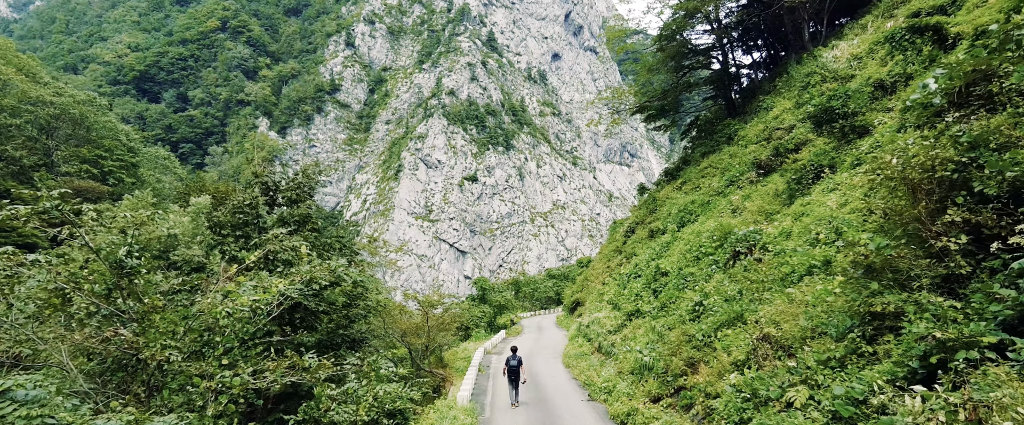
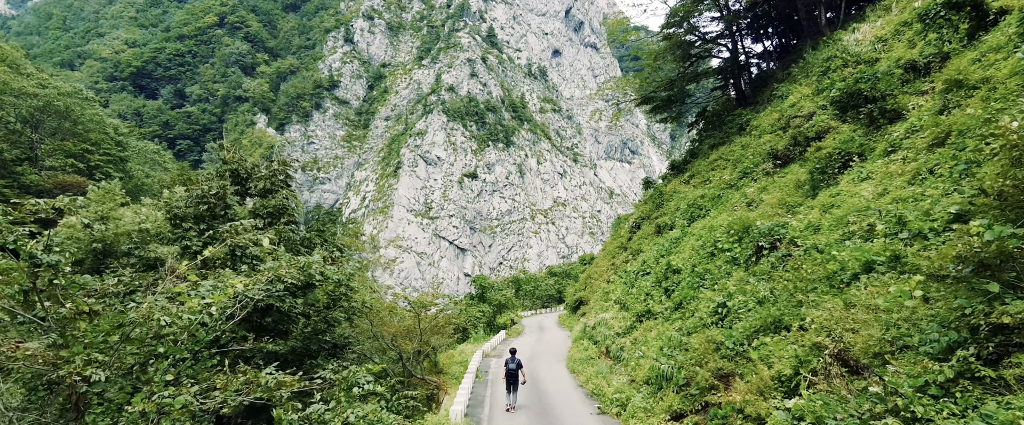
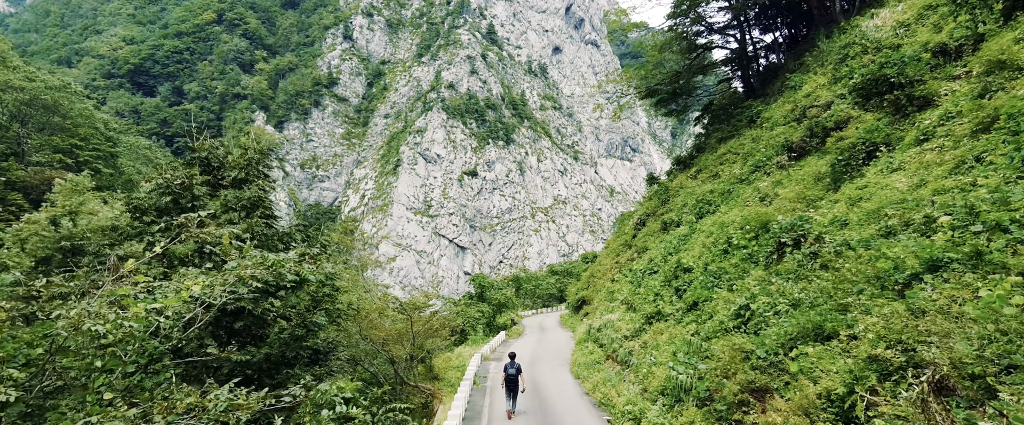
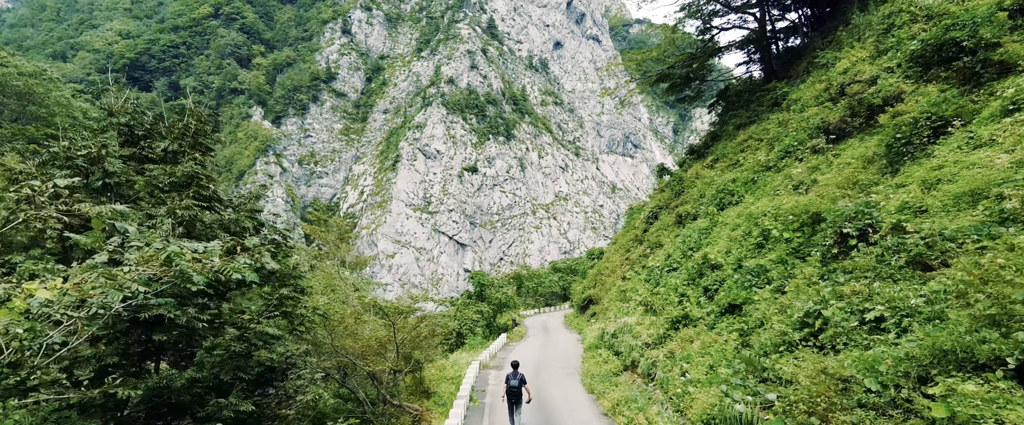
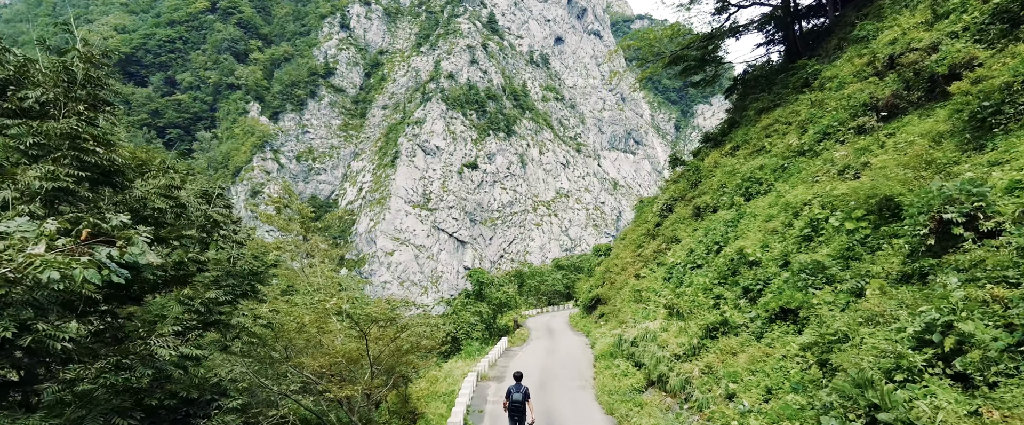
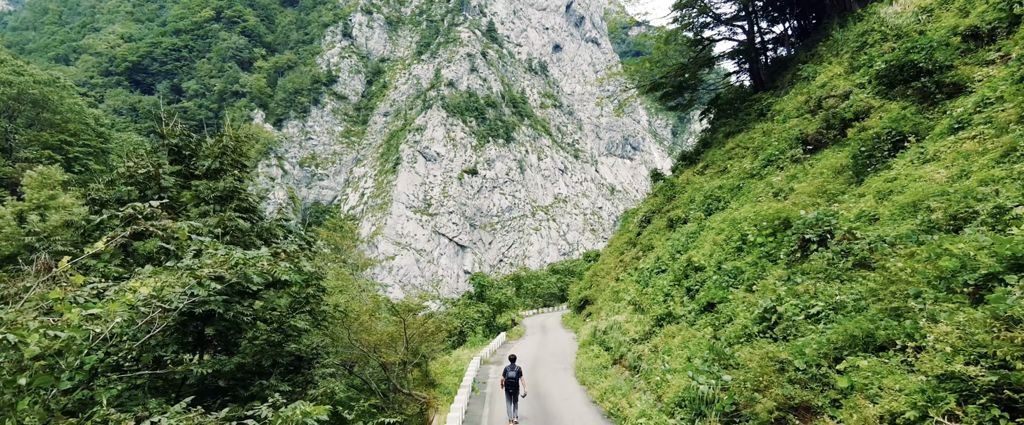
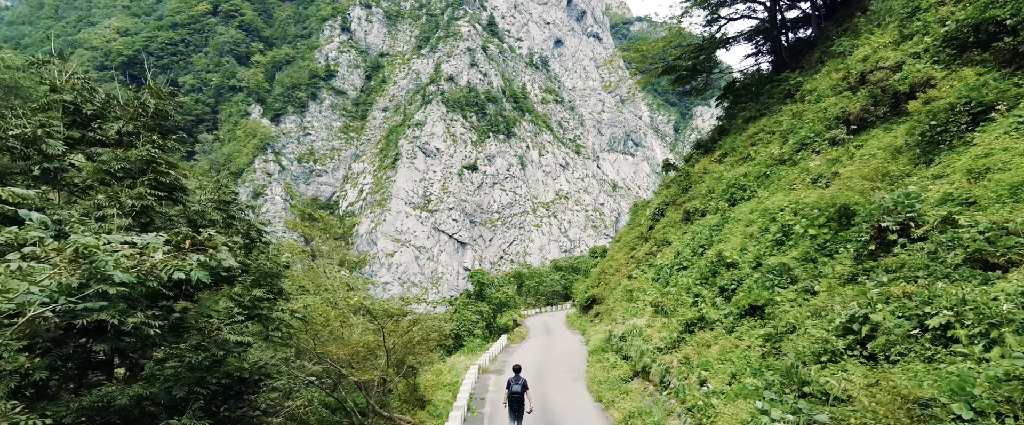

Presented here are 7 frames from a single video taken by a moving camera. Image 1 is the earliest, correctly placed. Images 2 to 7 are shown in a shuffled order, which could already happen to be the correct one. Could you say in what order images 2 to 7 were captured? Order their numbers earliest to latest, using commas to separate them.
2, 3, 6, 4, 7, 5
